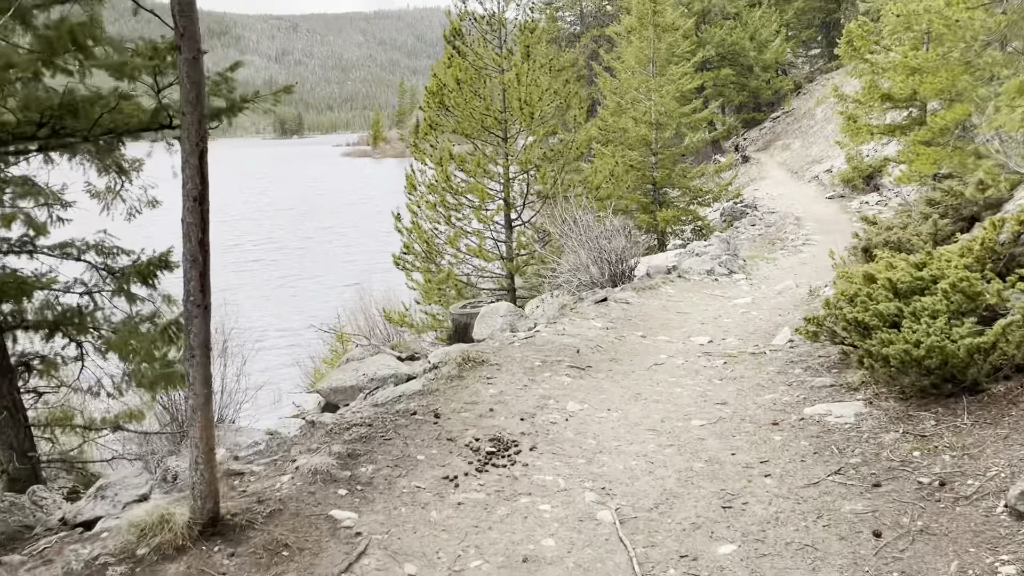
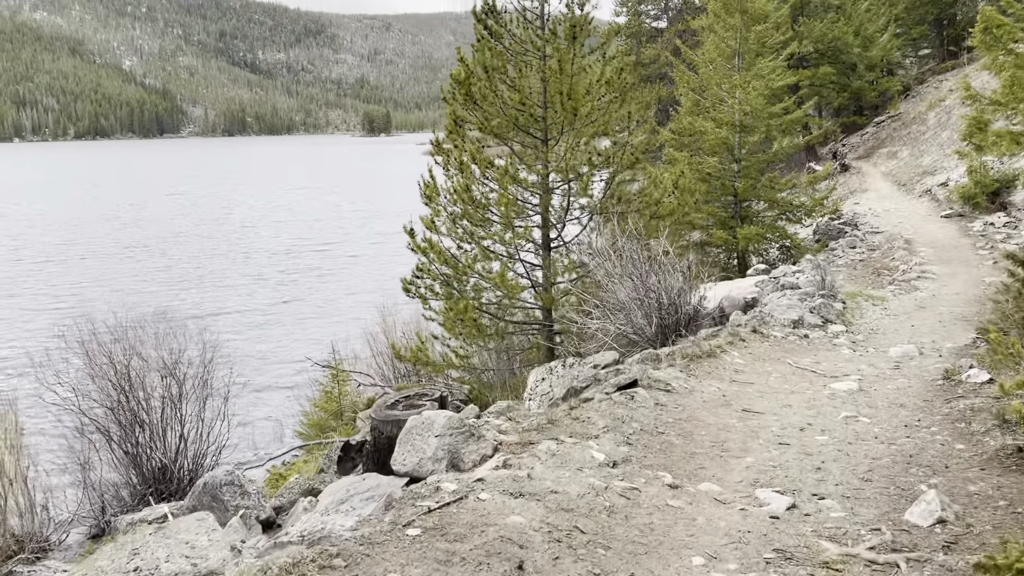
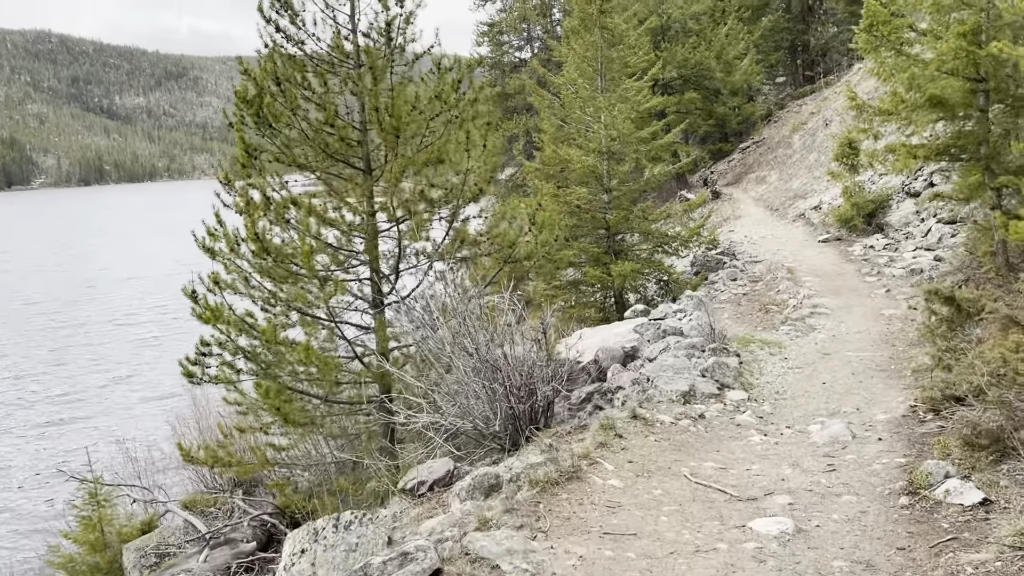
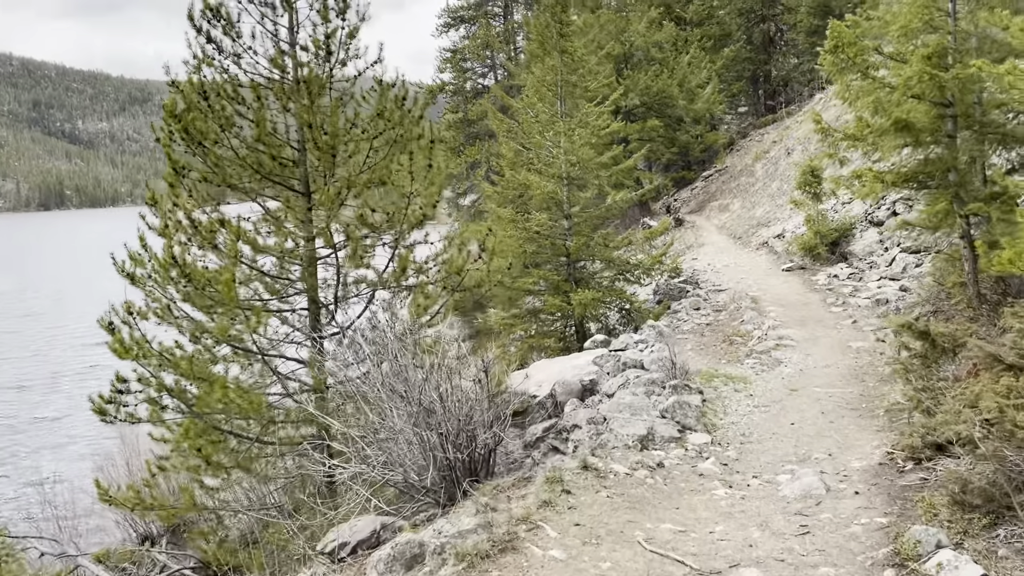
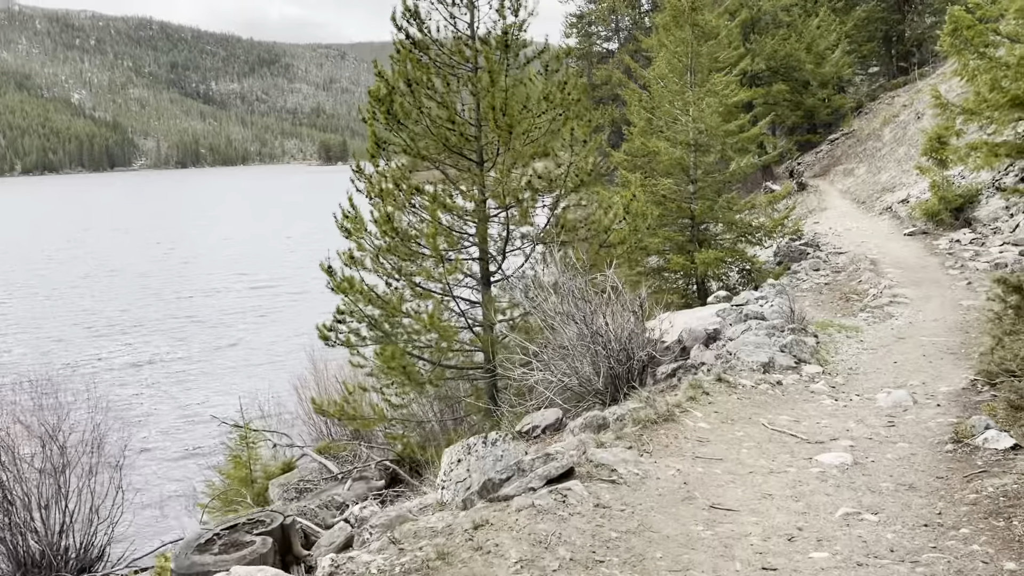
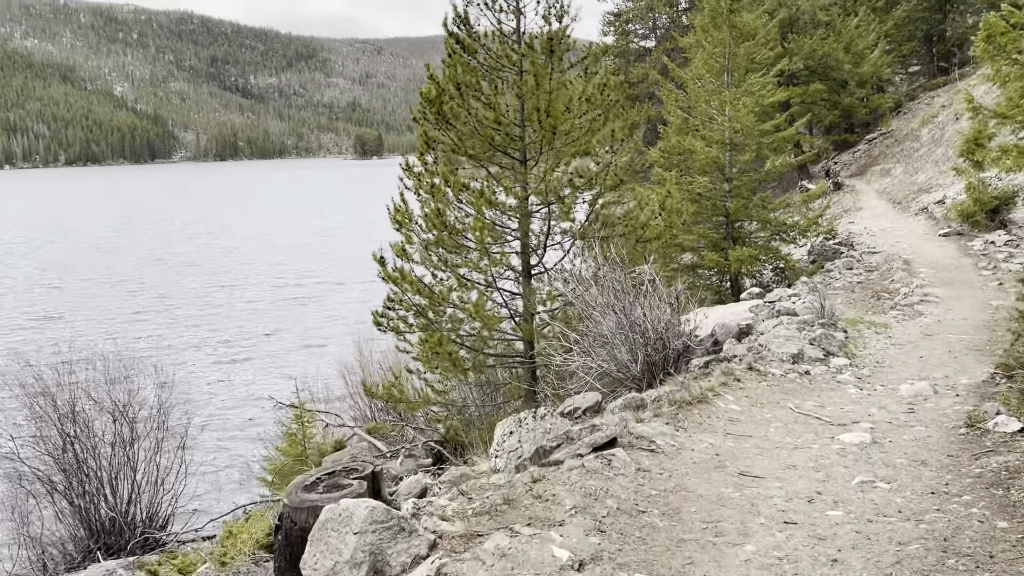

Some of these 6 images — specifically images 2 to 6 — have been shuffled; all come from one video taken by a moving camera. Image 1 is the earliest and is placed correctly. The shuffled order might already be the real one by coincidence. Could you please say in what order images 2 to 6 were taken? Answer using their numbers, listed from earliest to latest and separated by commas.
2, 6, 5, 3, 4
